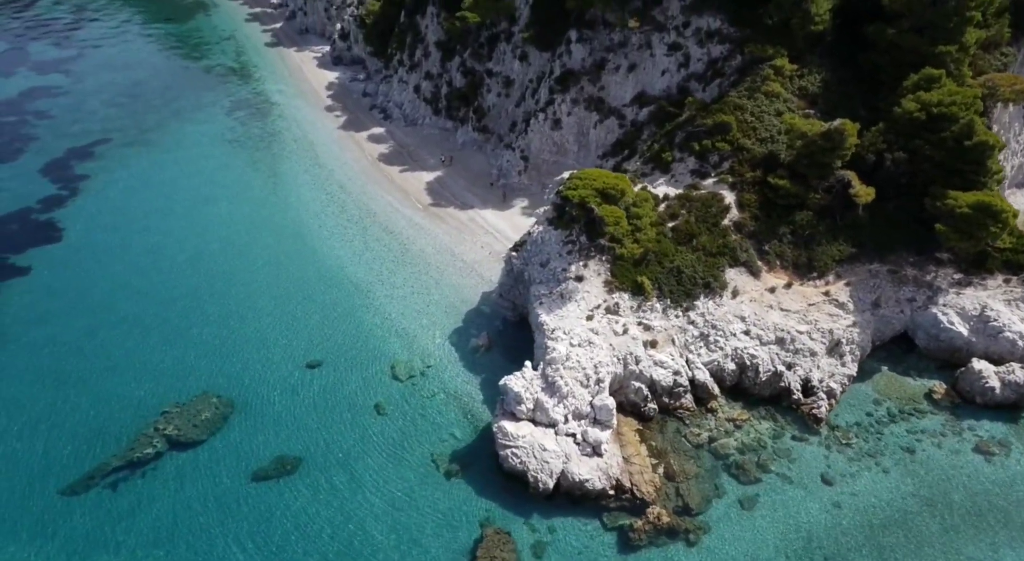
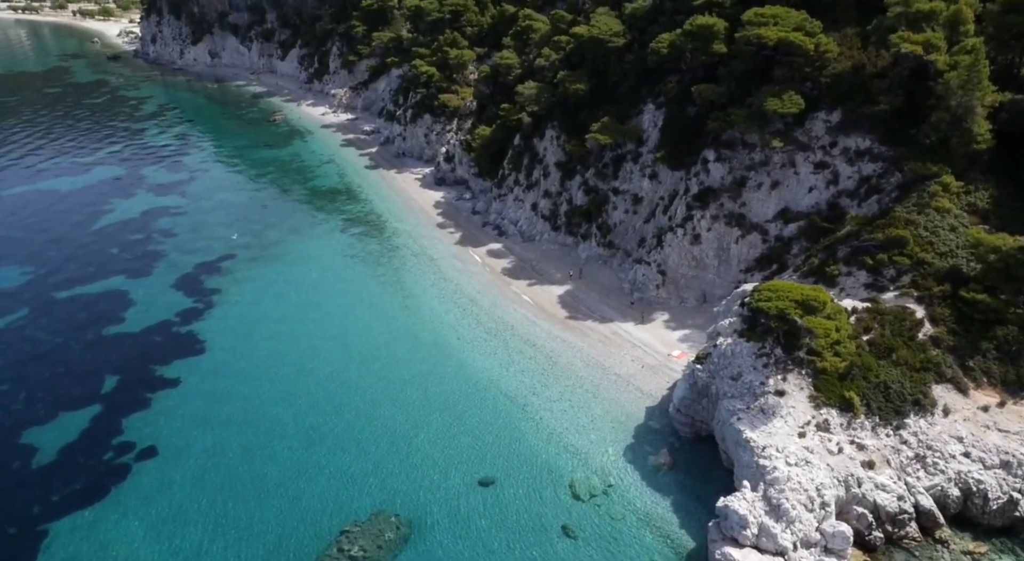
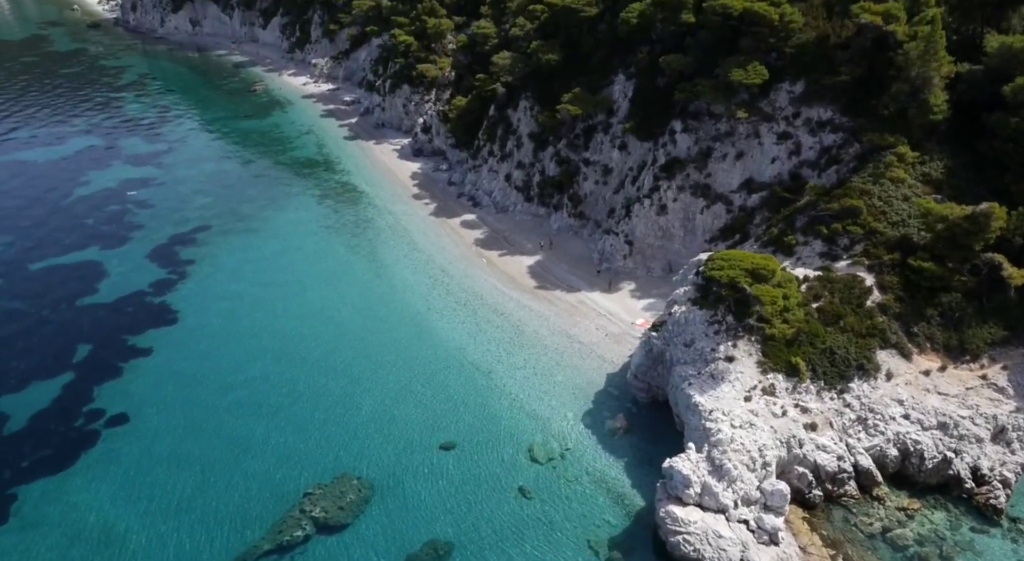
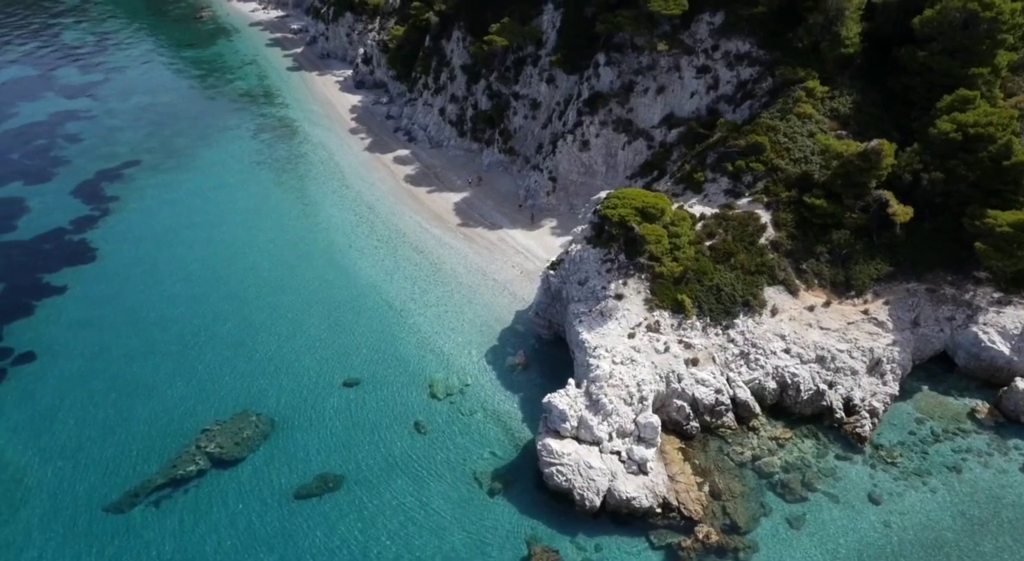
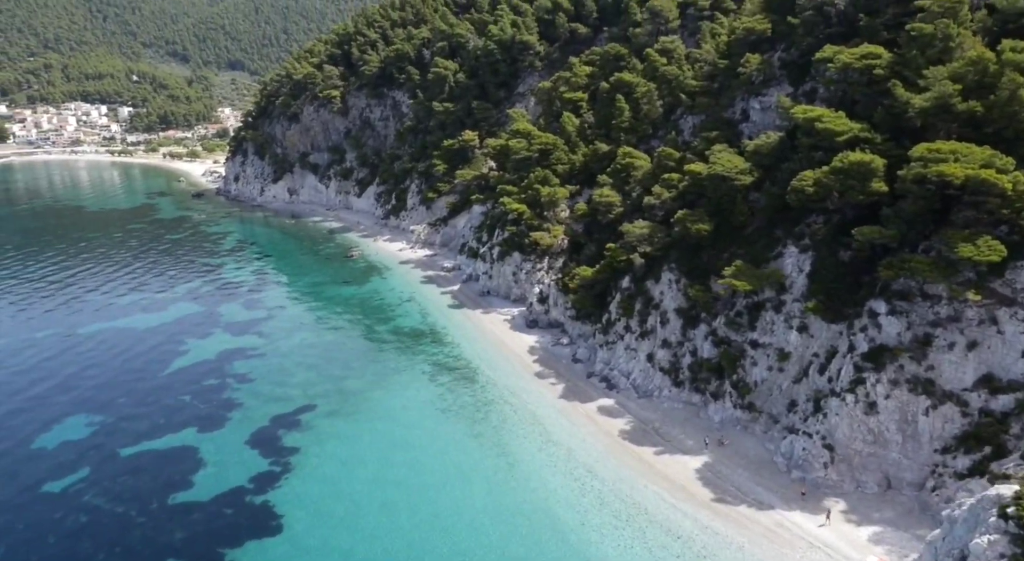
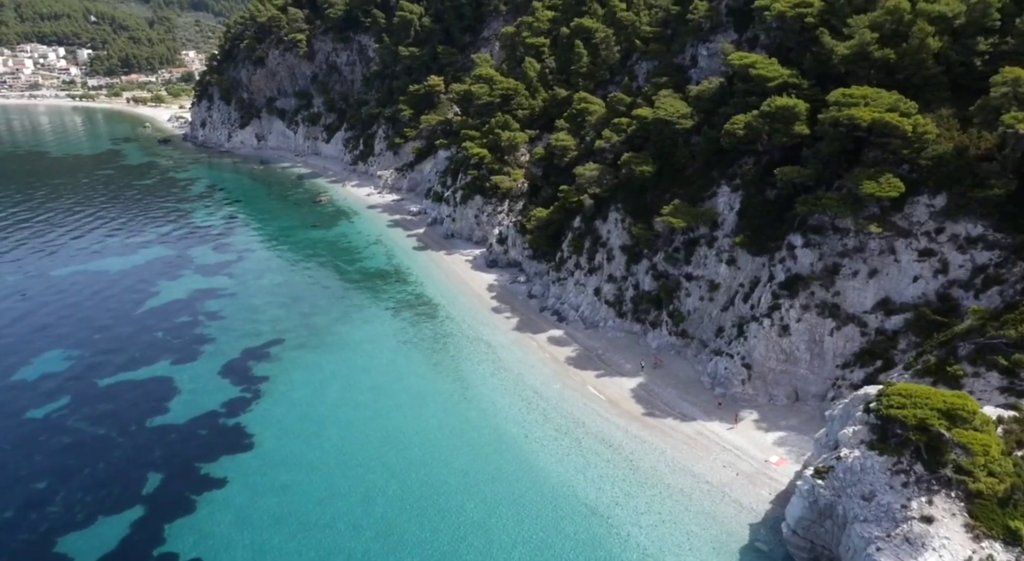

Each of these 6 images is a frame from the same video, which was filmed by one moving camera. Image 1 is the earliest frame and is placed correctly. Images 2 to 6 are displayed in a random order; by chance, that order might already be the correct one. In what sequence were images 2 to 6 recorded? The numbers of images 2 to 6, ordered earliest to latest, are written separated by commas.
4, 3, 2, 6, 5
